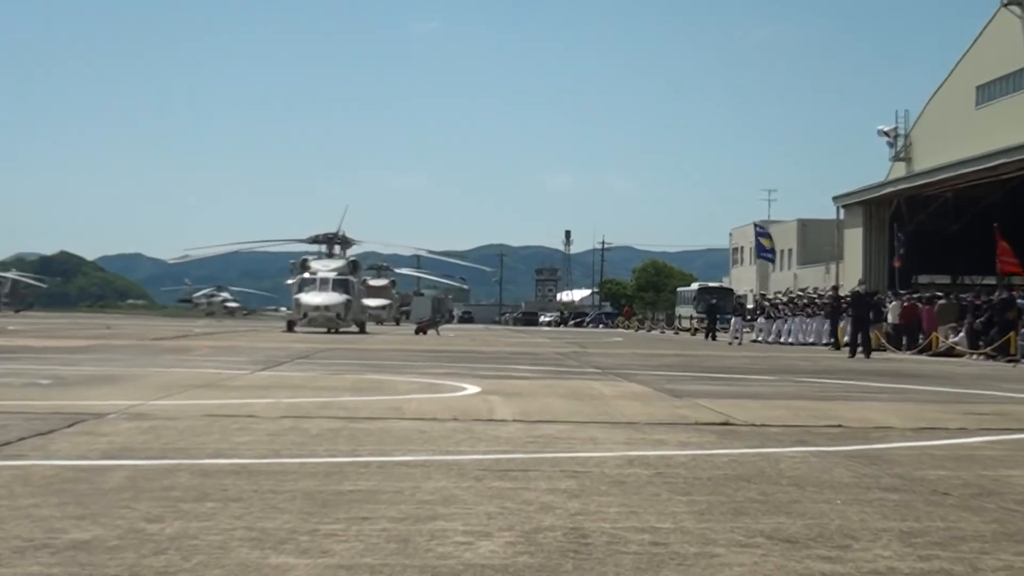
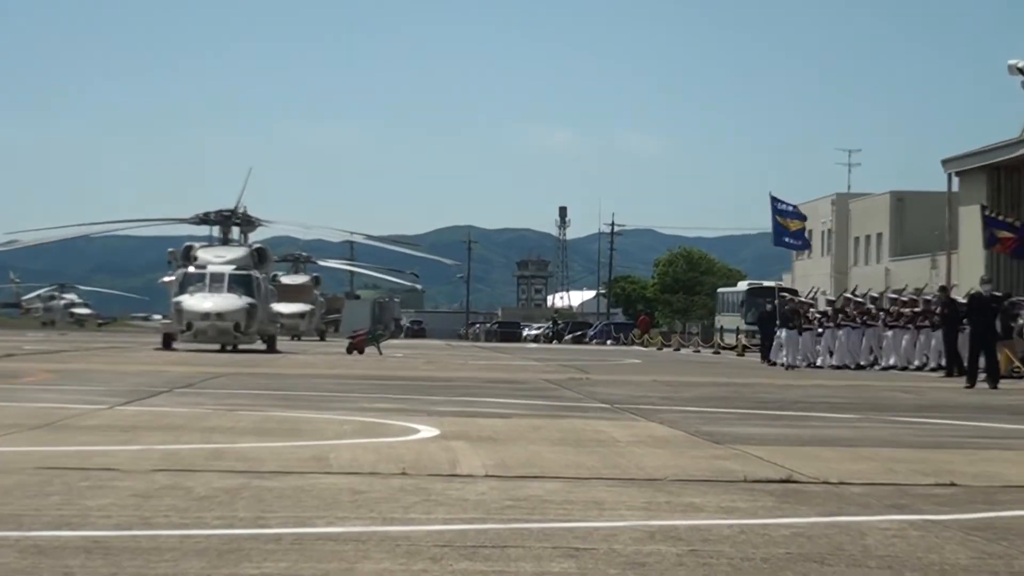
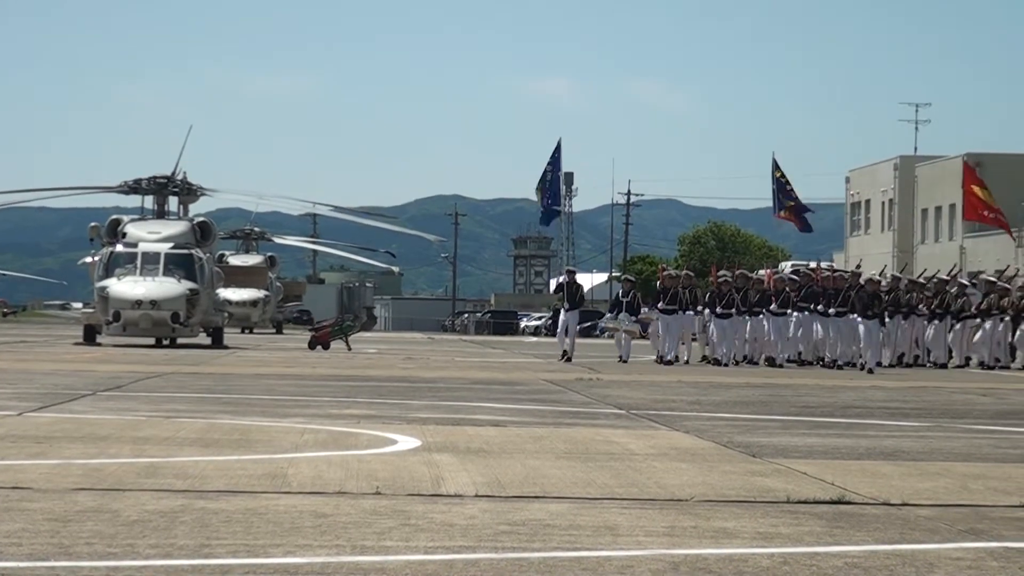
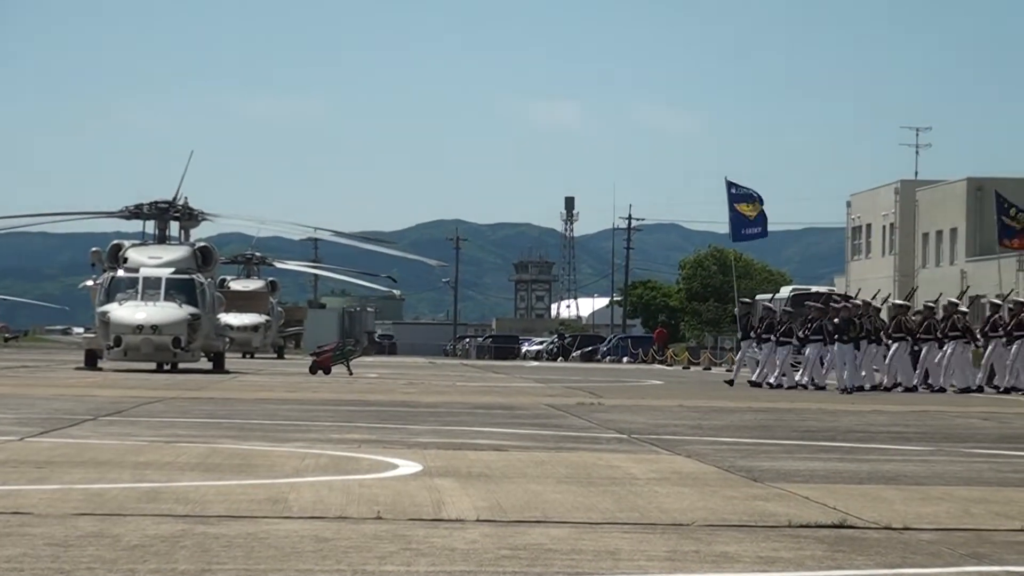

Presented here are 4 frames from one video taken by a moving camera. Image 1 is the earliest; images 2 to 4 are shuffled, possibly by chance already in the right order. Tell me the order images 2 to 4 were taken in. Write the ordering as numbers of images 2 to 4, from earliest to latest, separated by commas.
2, 4, 3
